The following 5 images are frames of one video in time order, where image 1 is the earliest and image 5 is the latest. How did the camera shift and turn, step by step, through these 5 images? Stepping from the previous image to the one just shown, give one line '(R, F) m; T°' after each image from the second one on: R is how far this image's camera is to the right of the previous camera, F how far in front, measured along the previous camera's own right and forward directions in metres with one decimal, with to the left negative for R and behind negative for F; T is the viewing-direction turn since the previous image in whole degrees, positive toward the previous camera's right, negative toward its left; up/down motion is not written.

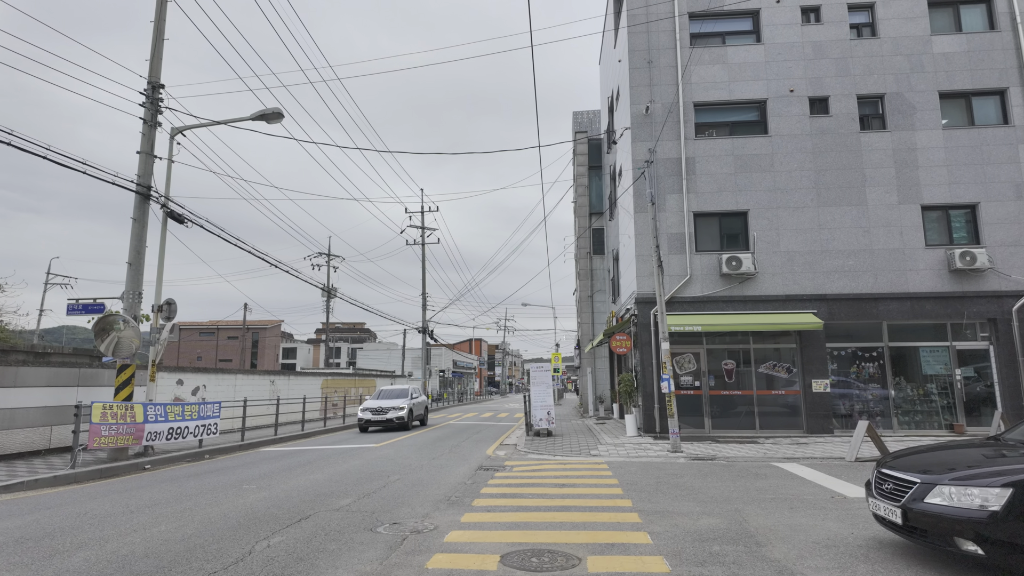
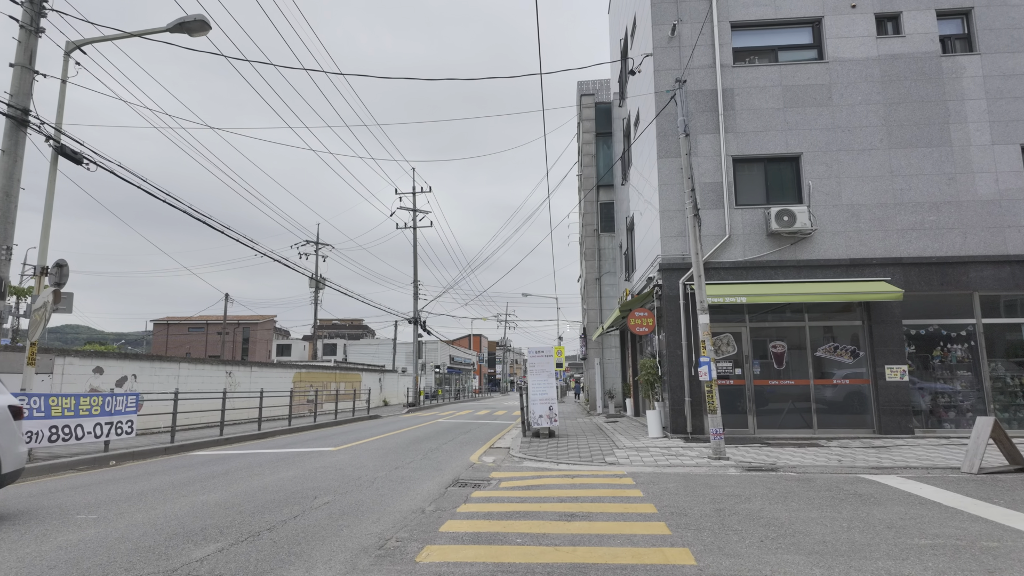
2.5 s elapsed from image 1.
(+0.2, +3.5) m; 0°
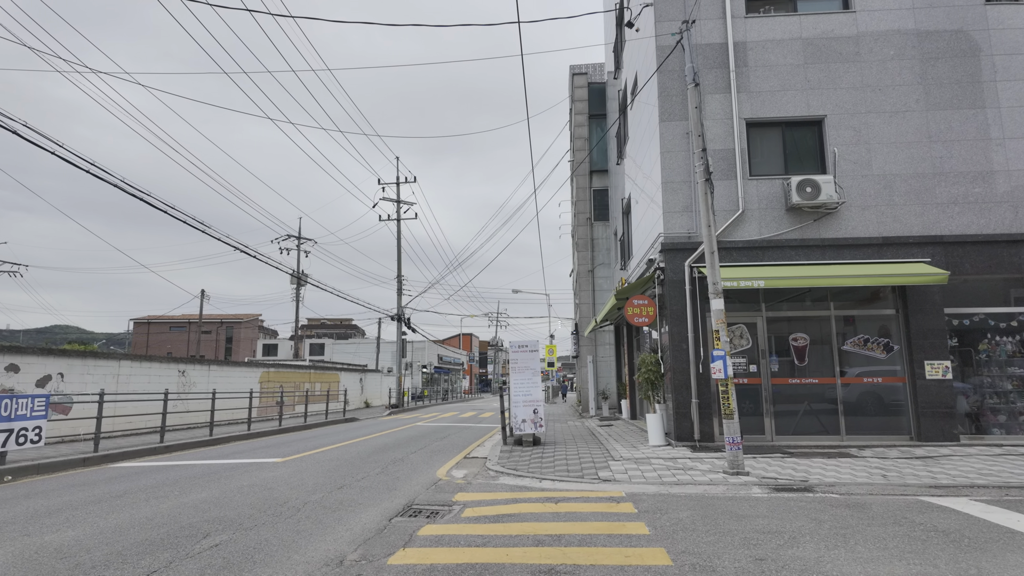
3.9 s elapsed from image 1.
(+0.3, +1.9) m; +1°
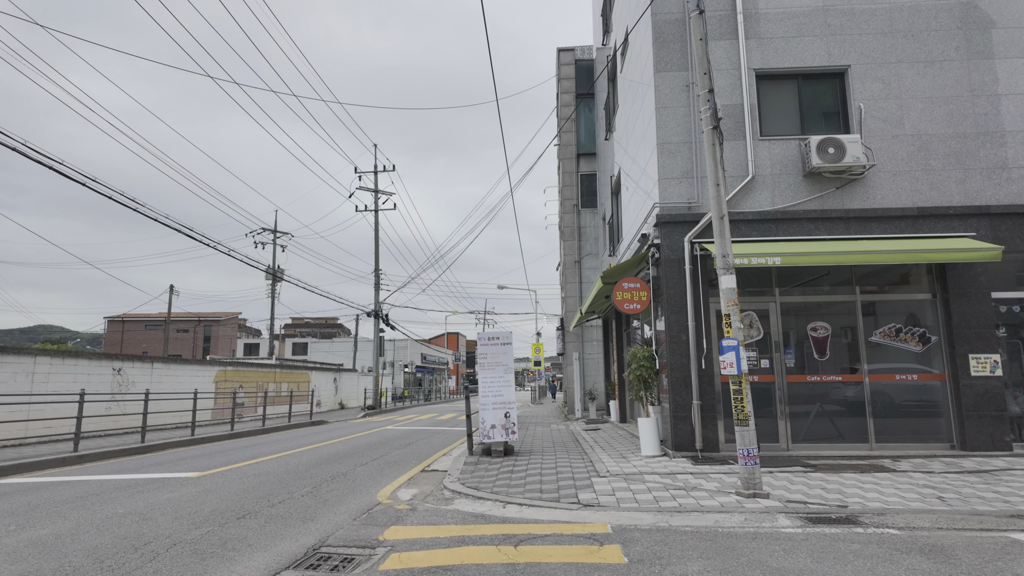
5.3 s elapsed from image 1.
(+0.4, +1.9) m; +1°
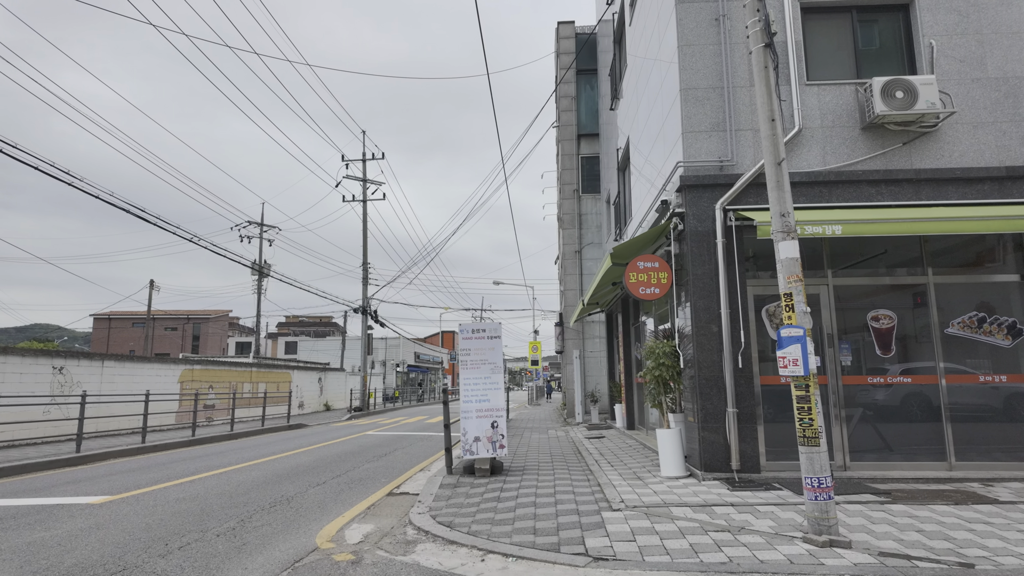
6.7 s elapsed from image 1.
(+0.1, +1.9) m; 0°
